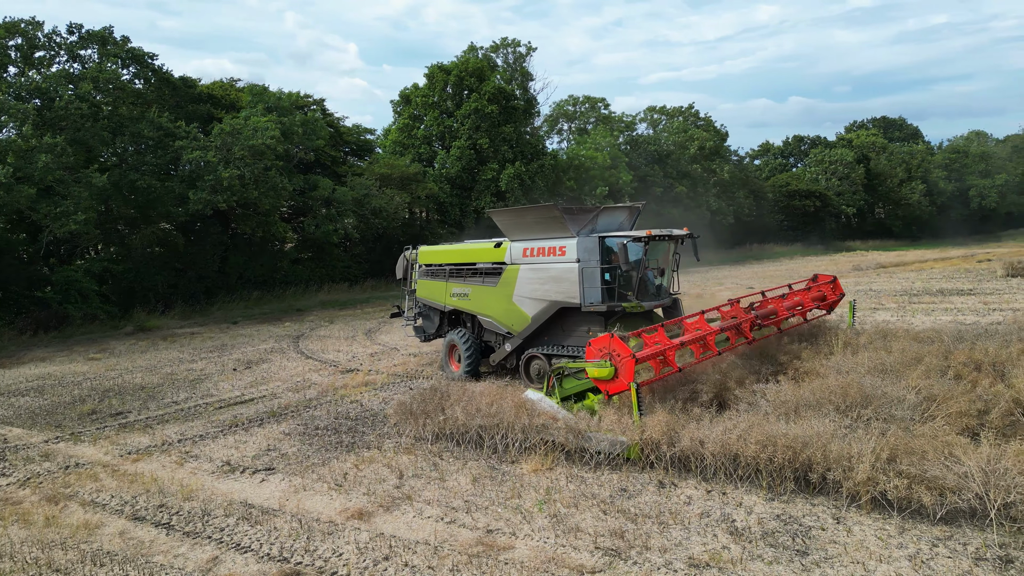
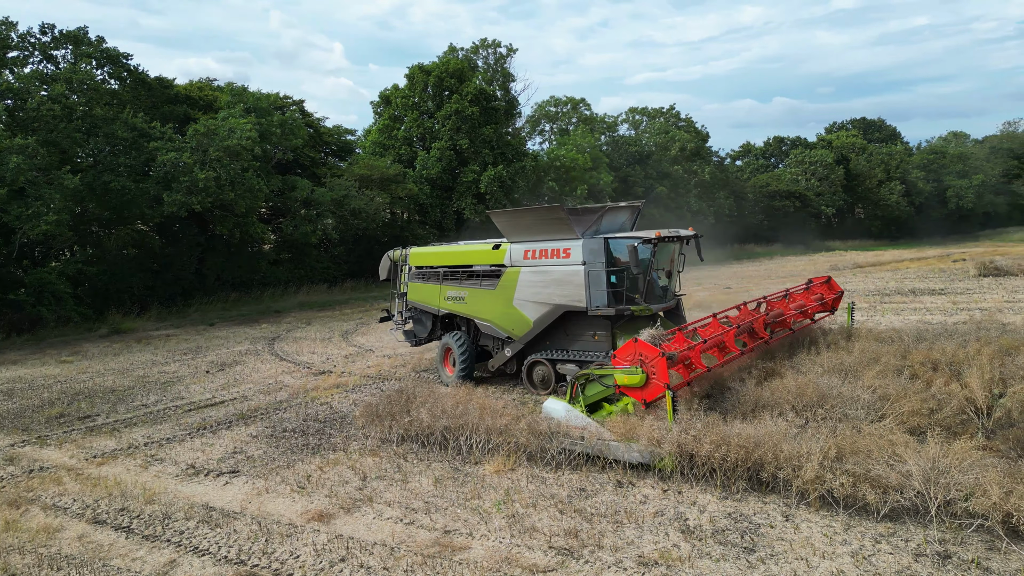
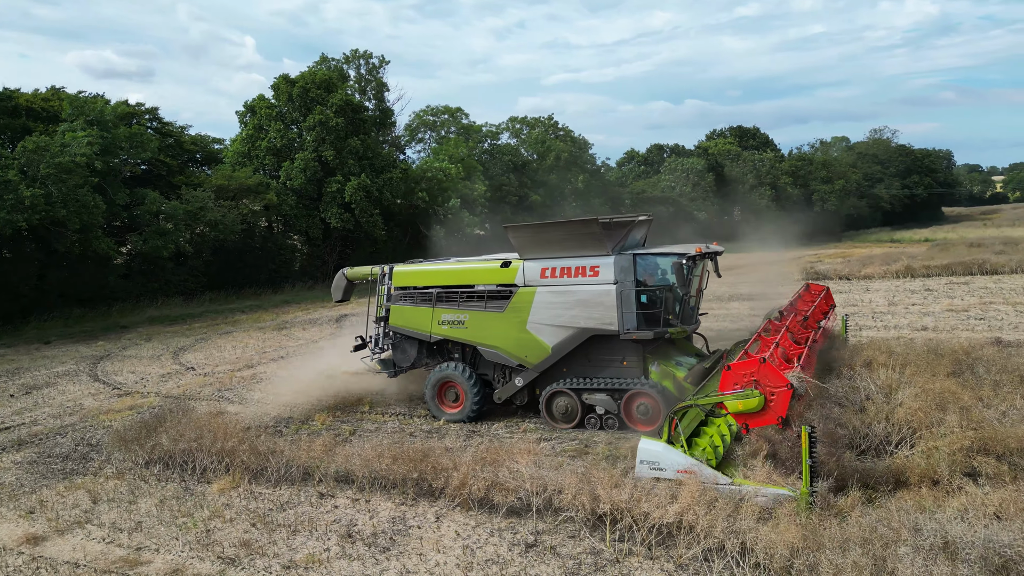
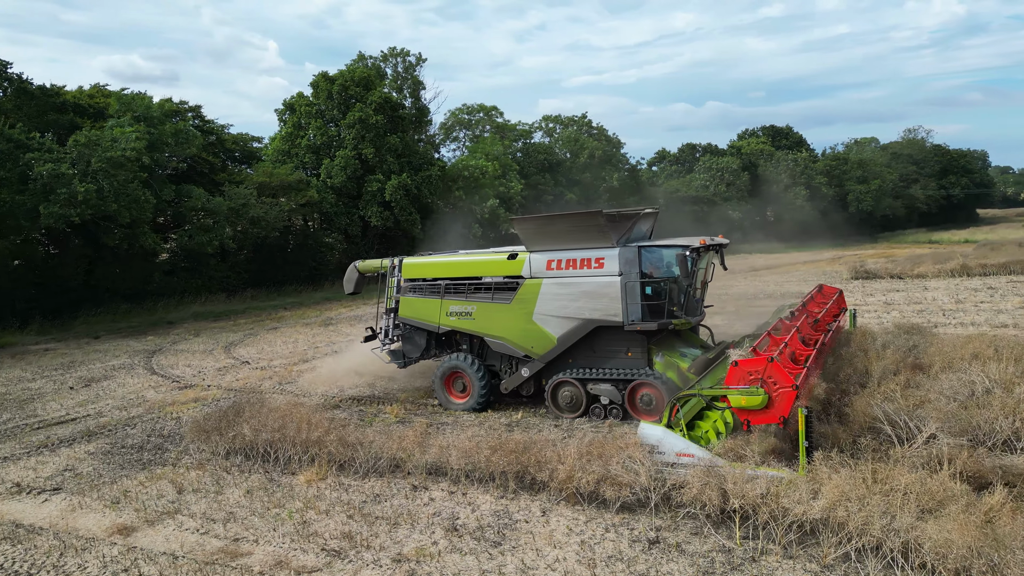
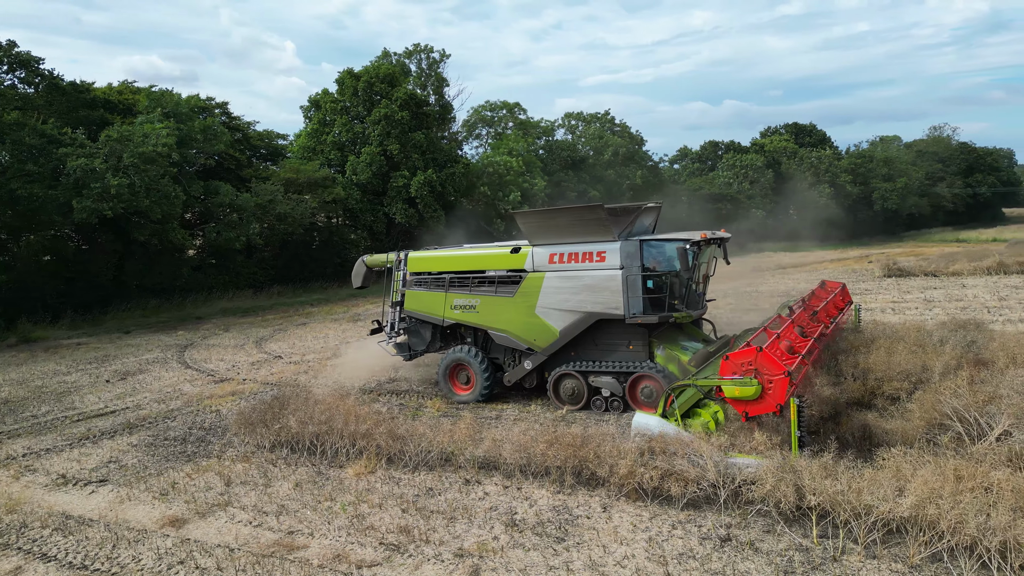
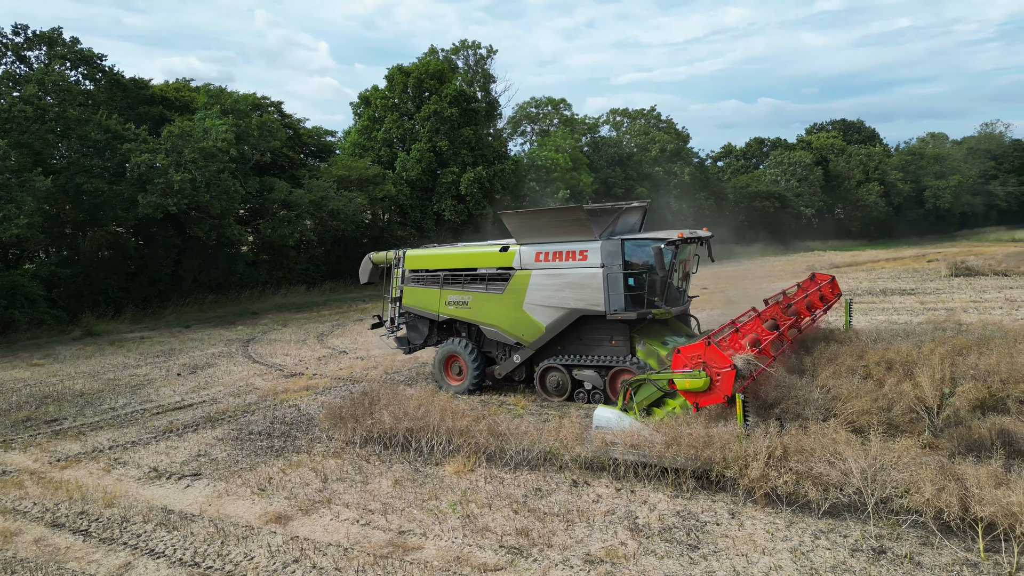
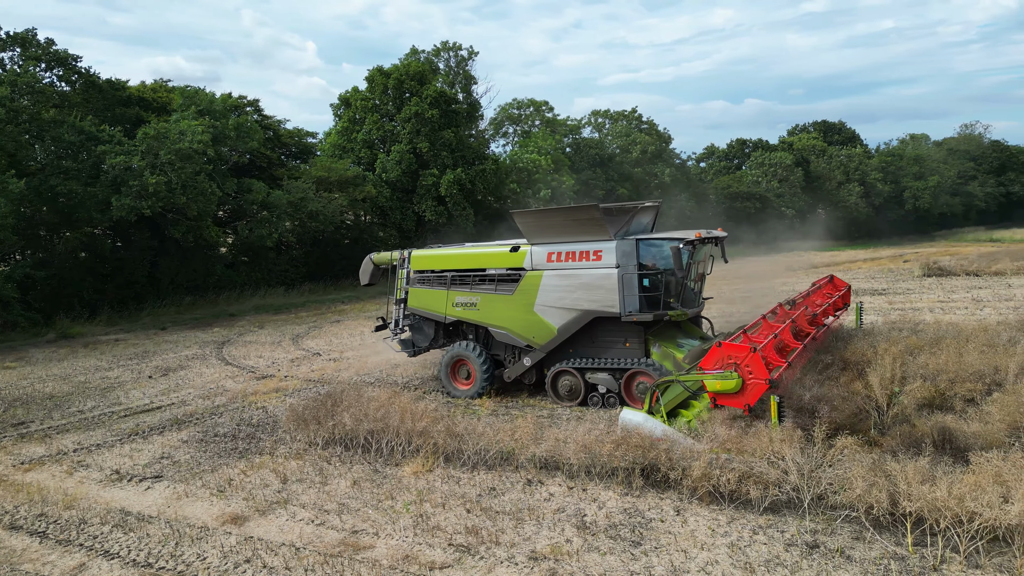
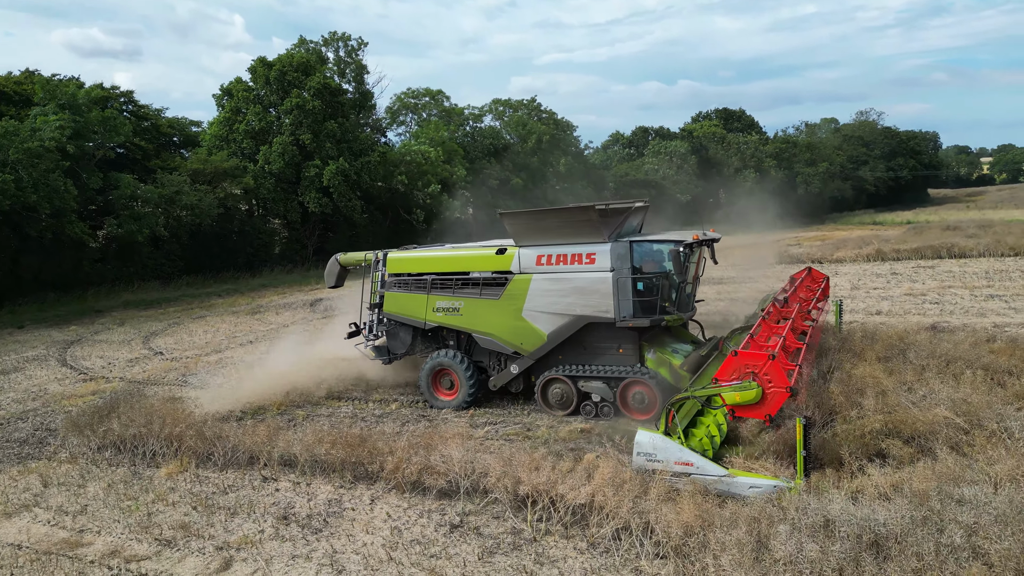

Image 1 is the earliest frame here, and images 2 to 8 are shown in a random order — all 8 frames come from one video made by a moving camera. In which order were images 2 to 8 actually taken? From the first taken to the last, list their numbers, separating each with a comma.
2, 6, 7, 5, 4, 3, 8
